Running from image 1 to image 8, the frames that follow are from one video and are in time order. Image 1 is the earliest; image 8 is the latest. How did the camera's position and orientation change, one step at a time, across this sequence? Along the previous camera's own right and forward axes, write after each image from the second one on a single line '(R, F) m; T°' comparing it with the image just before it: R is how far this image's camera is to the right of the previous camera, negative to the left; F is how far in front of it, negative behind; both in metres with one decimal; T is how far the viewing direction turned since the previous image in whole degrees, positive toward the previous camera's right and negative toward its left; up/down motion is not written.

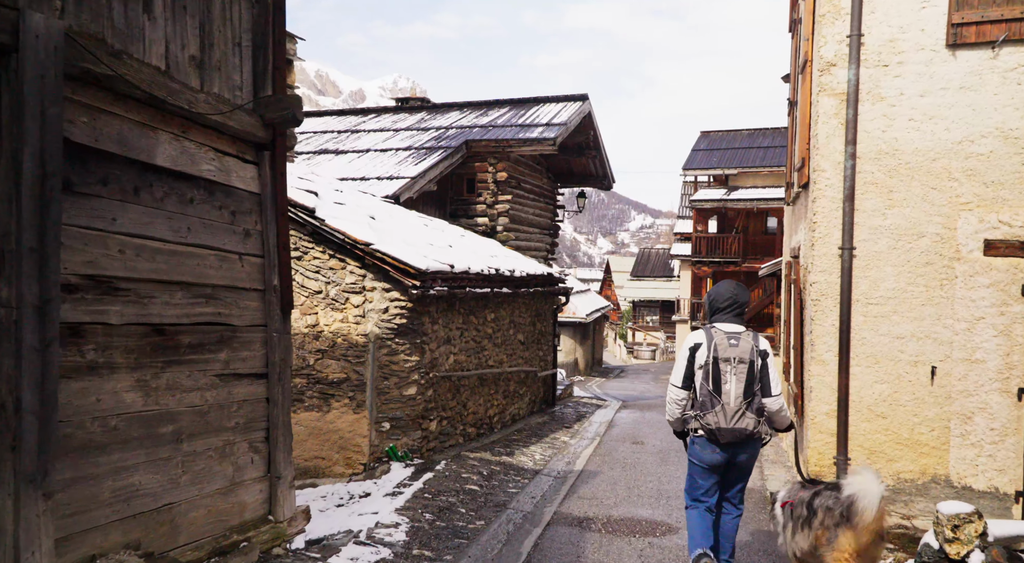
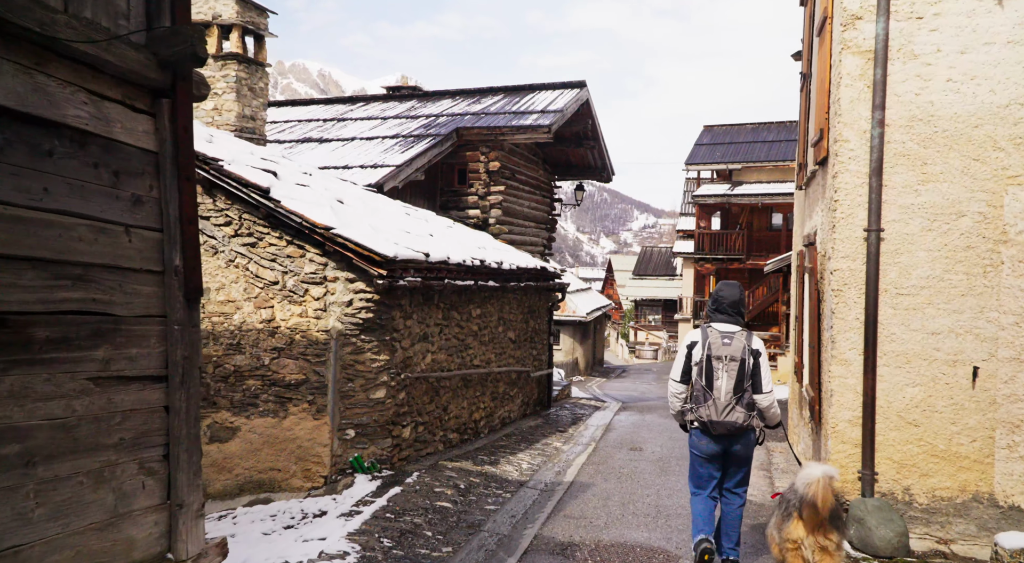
(+0.2, +0.9) m; 0°
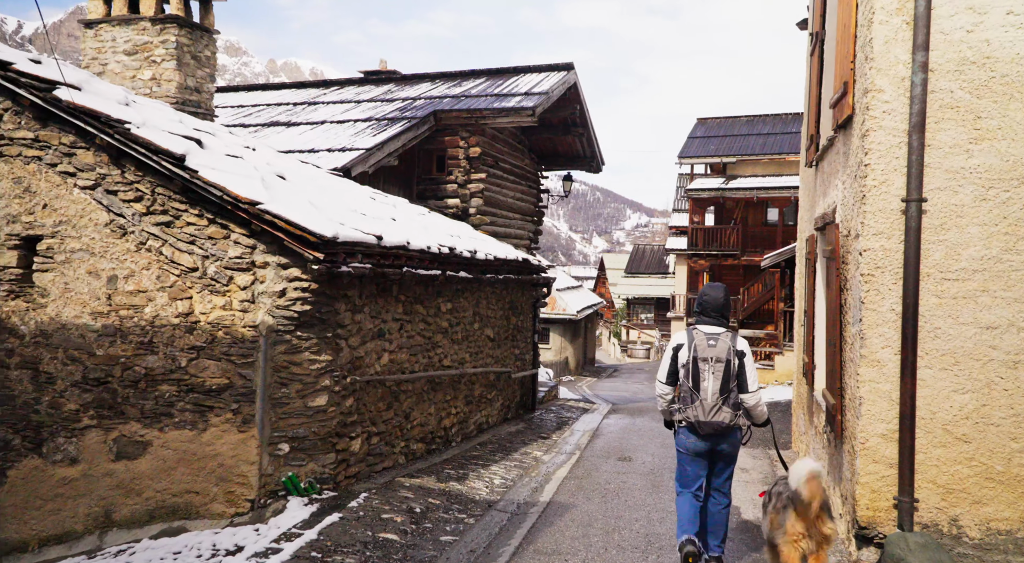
(+0.2, +1.2) m; +1°
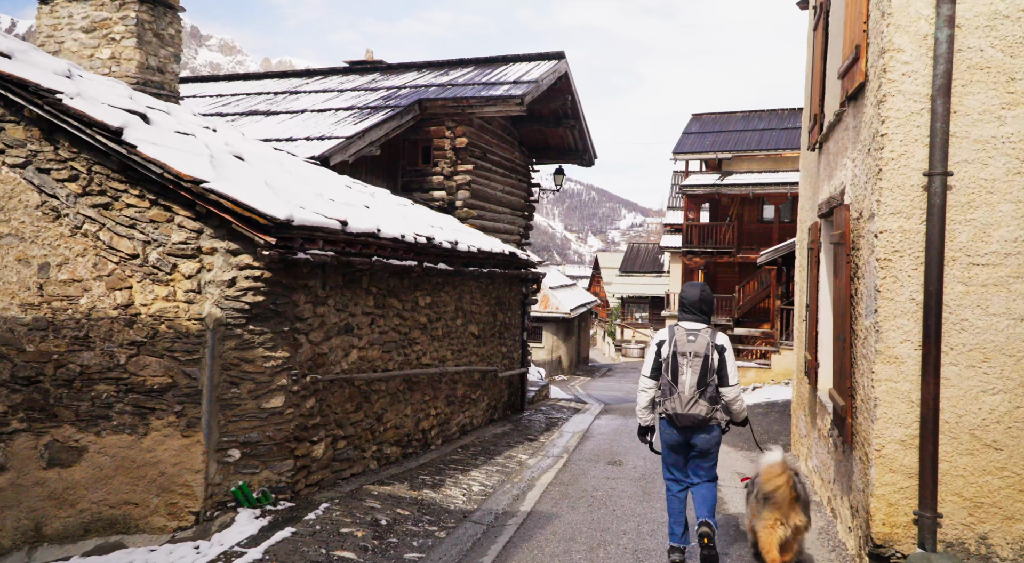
(+0.1, +0.6) m; 0°
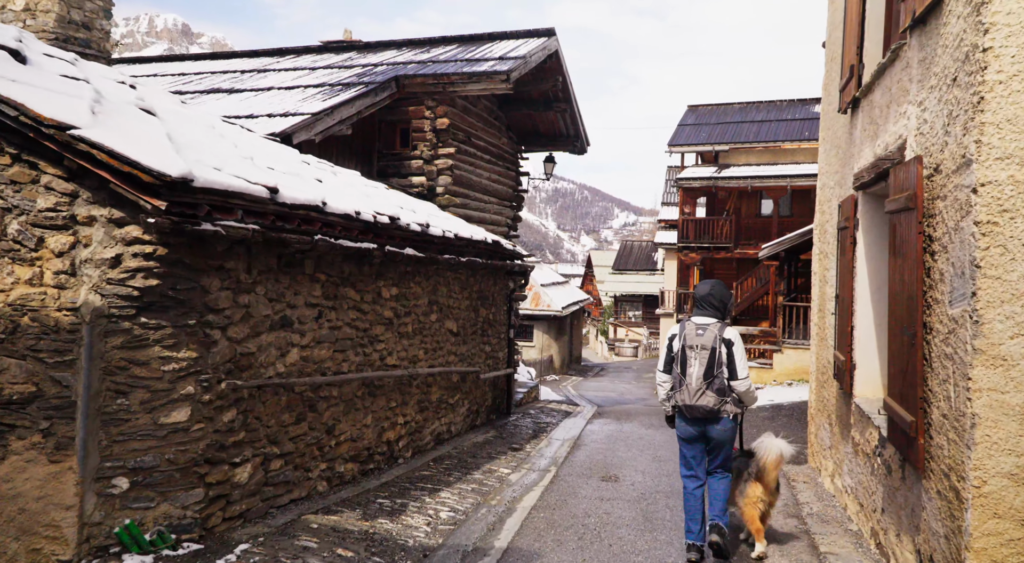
(+0.1, +1.3) m; +1°
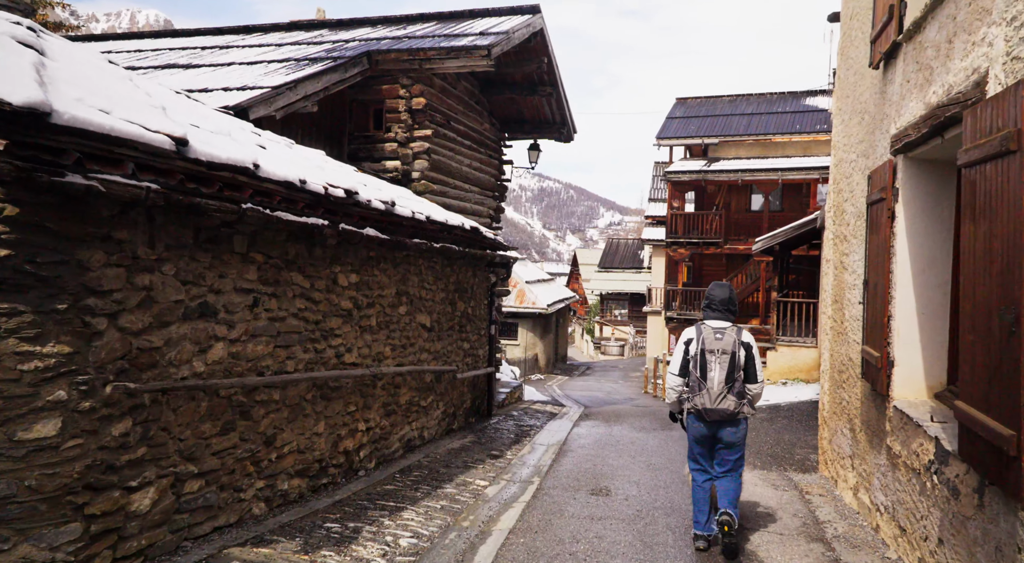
(+0.1, +1.0) m; +1°
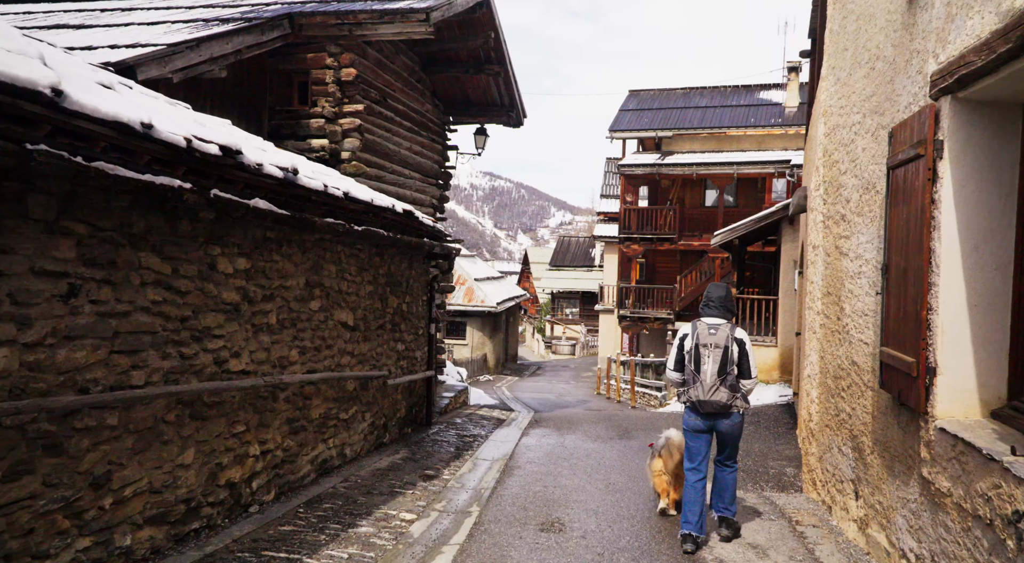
(+0.1, +1.4) m; +4°
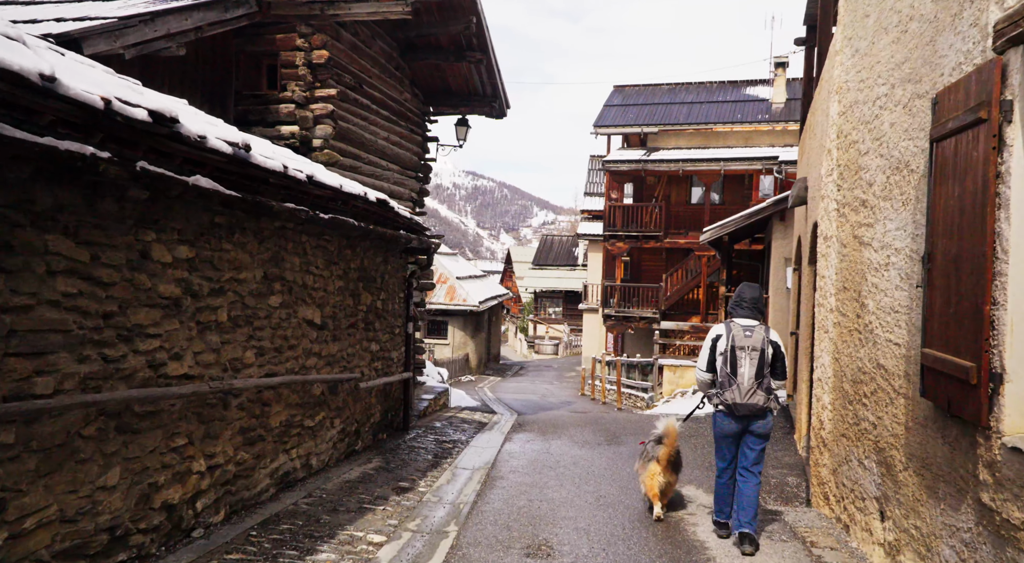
(0.0, +0.7) m; +1°
